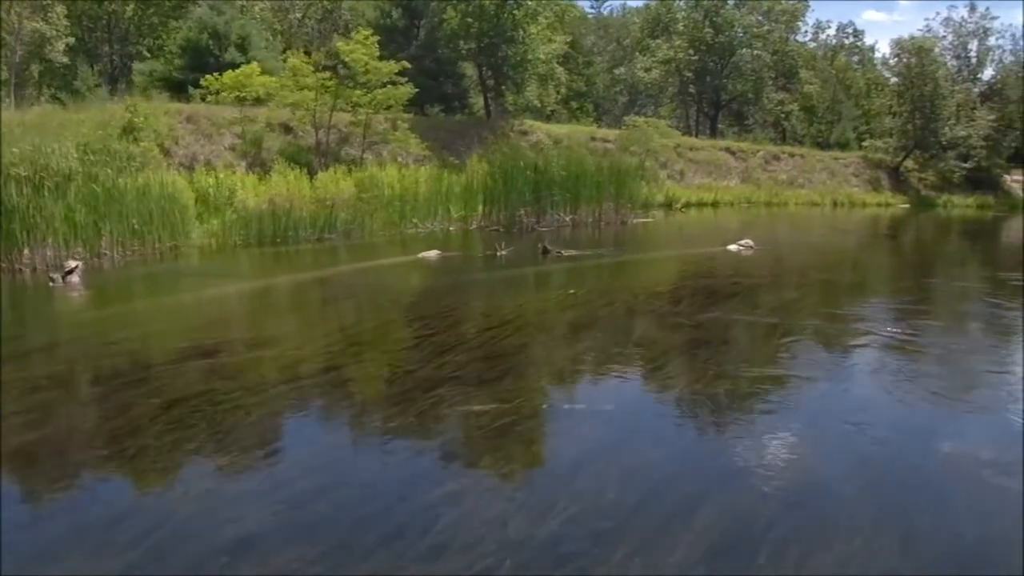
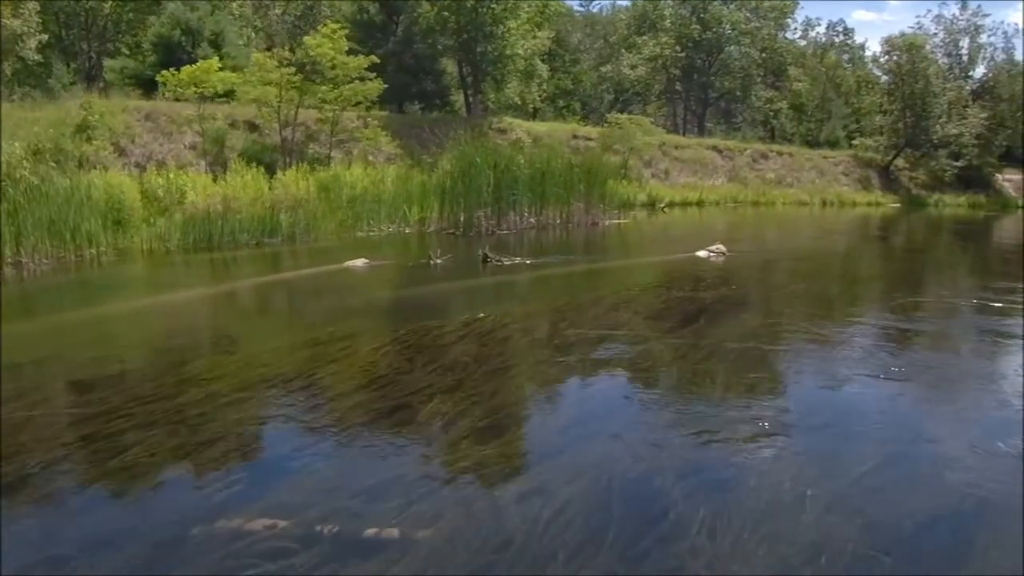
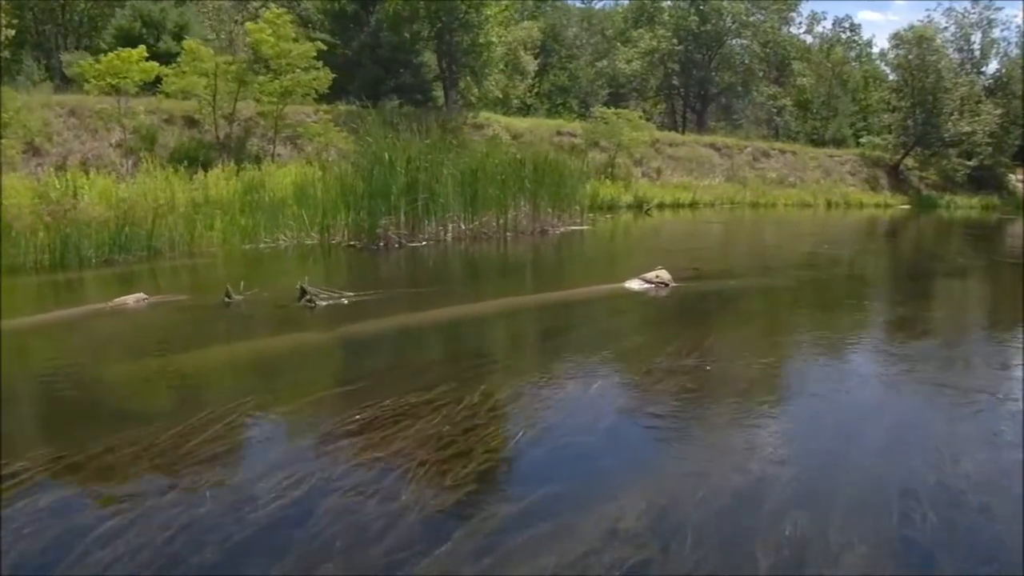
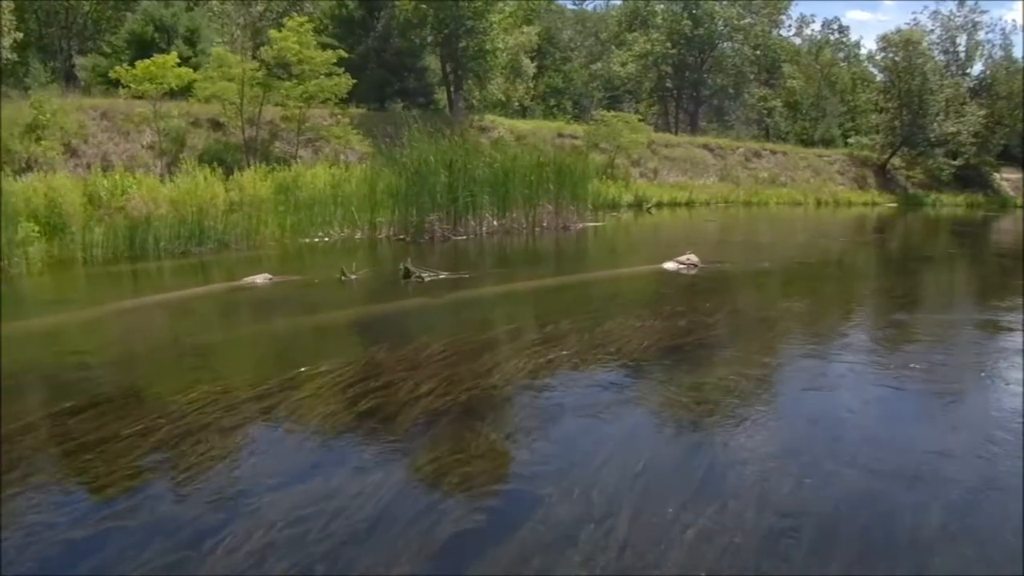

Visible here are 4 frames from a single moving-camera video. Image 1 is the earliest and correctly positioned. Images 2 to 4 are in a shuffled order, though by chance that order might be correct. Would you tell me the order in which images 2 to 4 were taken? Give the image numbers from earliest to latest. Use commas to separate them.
2, 4, 3
